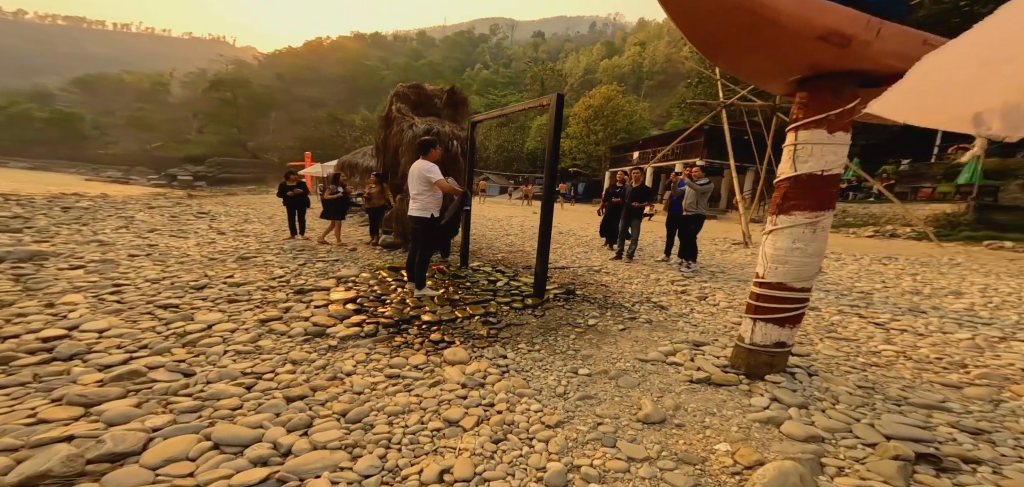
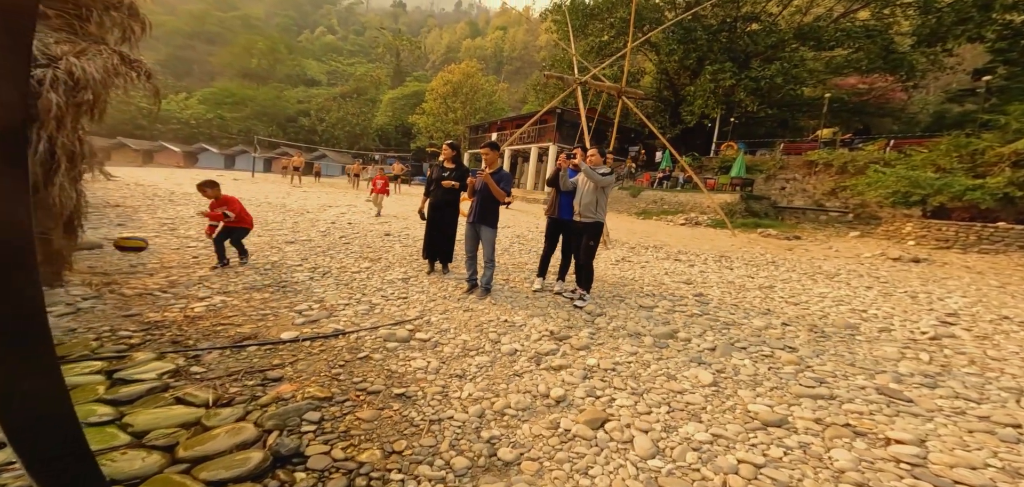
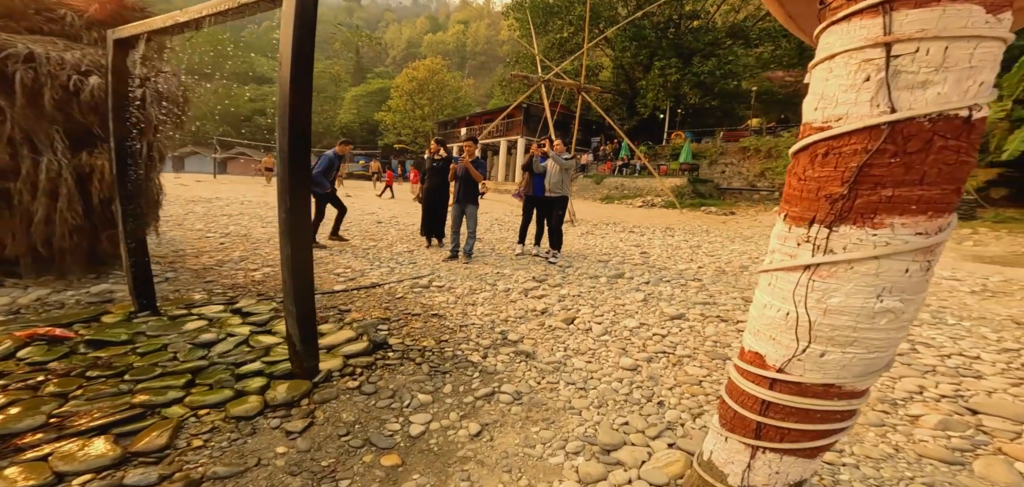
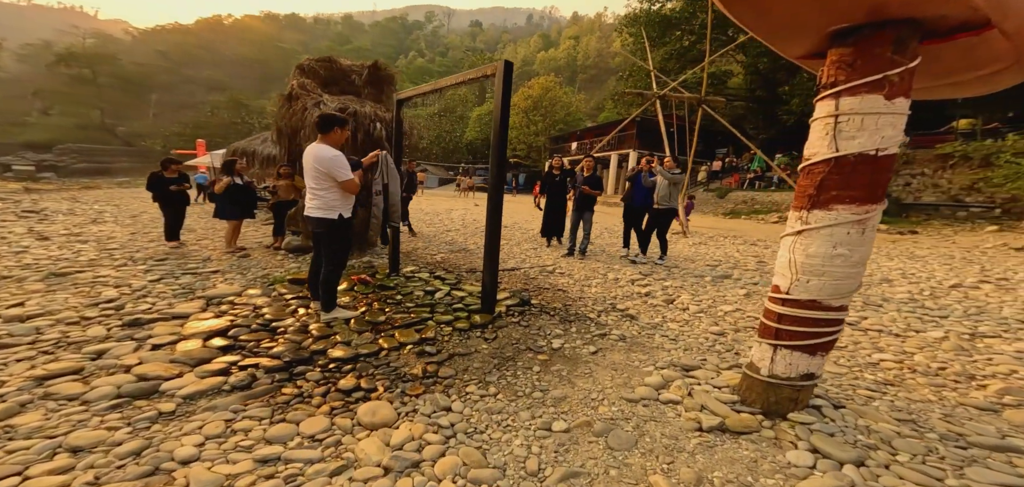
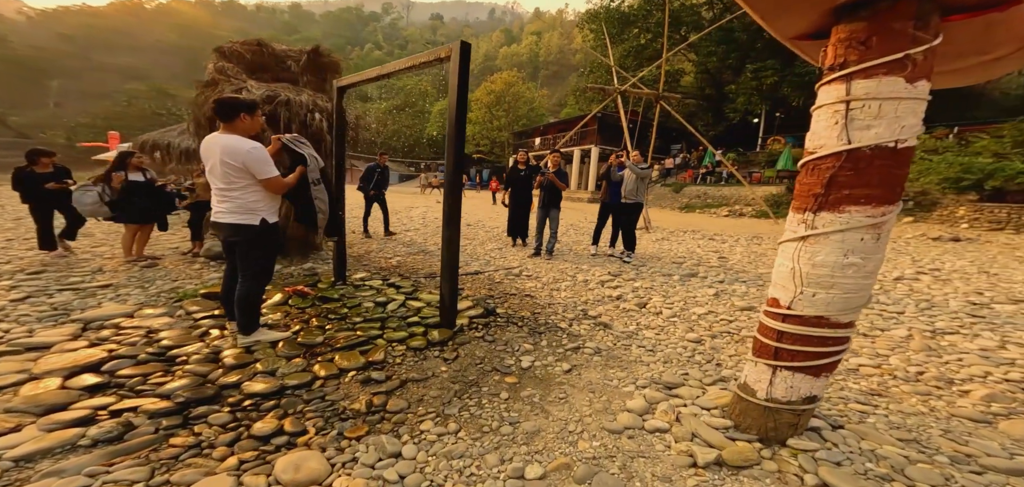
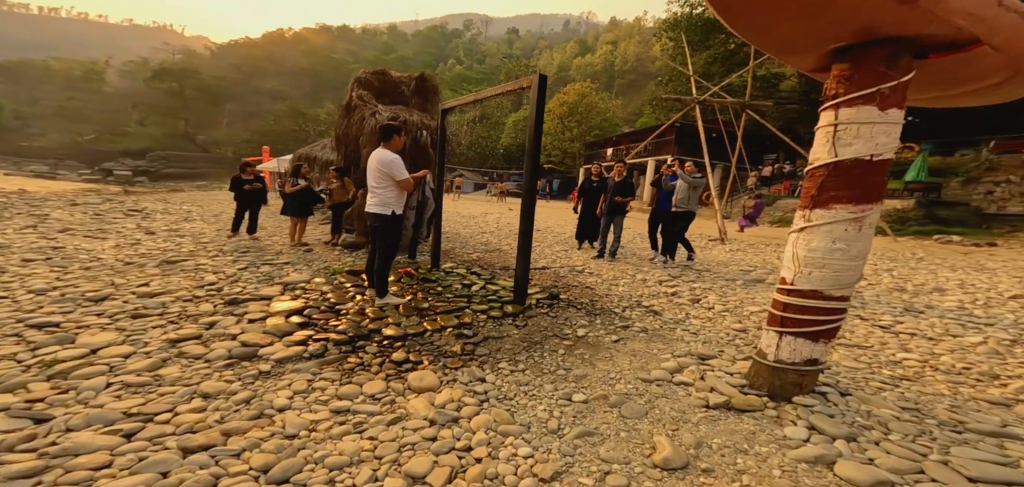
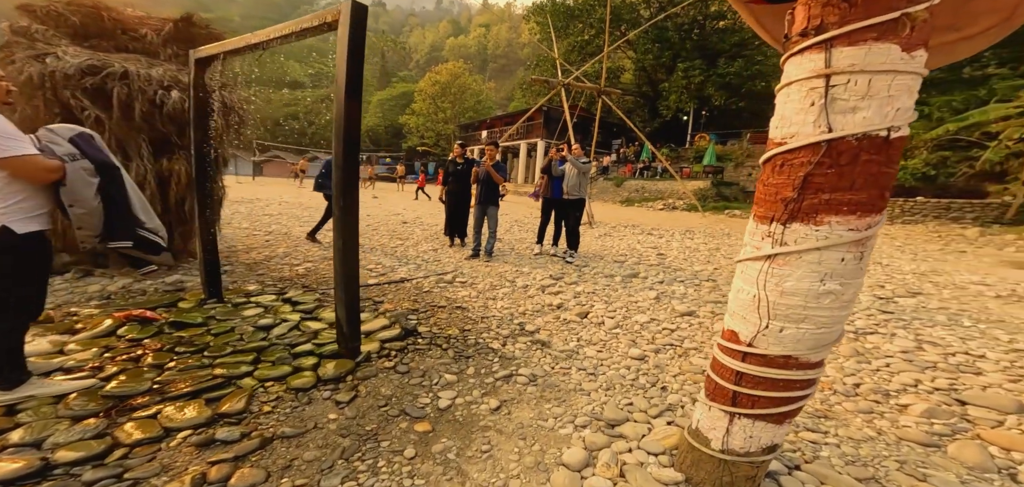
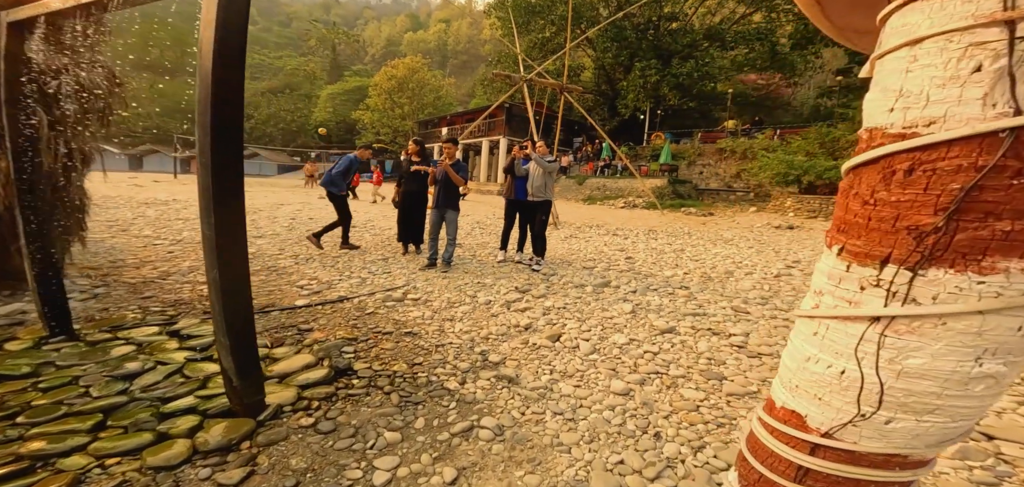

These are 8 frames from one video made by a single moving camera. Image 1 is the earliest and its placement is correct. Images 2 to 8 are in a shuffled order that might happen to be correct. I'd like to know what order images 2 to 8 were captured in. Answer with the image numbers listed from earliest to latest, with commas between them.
6, 4, 5, 7, 3, 8, 2
